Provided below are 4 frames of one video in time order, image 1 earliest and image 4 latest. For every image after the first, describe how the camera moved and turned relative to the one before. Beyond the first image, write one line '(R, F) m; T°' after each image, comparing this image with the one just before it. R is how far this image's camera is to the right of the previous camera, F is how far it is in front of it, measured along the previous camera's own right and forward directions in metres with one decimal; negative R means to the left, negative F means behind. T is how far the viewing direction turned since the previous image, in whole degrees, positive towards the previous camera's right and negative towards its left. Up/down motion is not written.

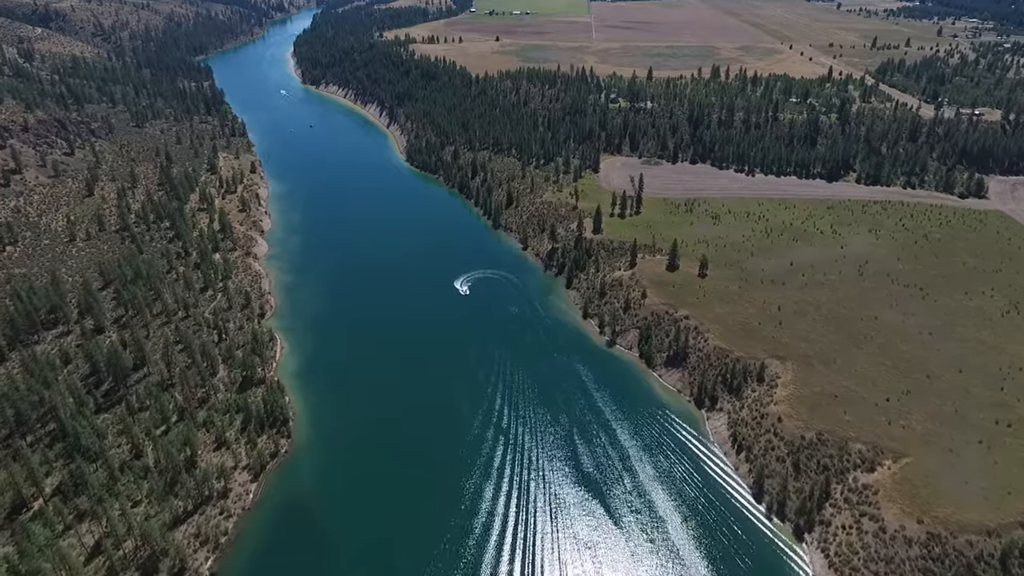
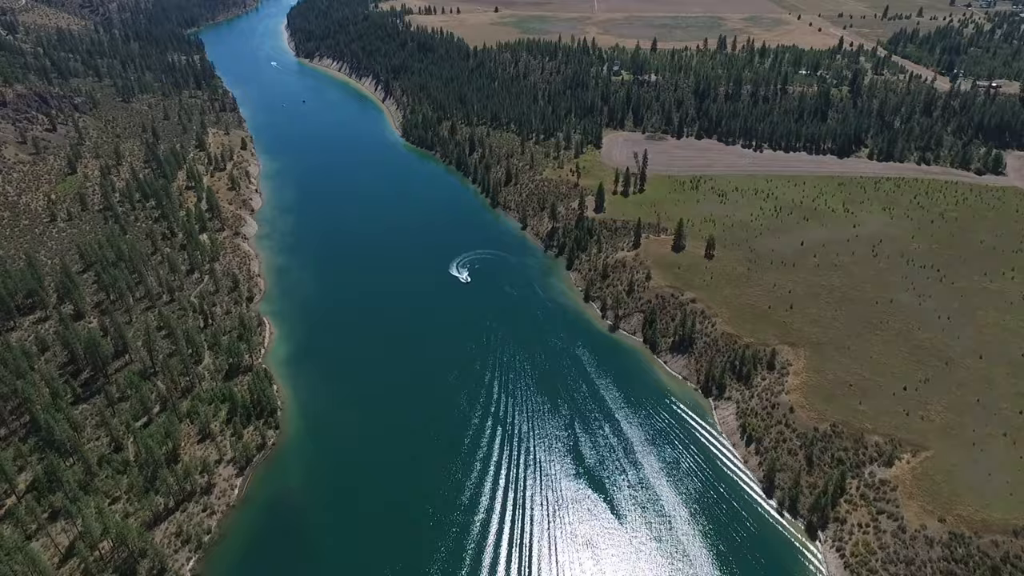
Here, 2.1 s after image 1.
(+0.2, +3.5) m; 0°
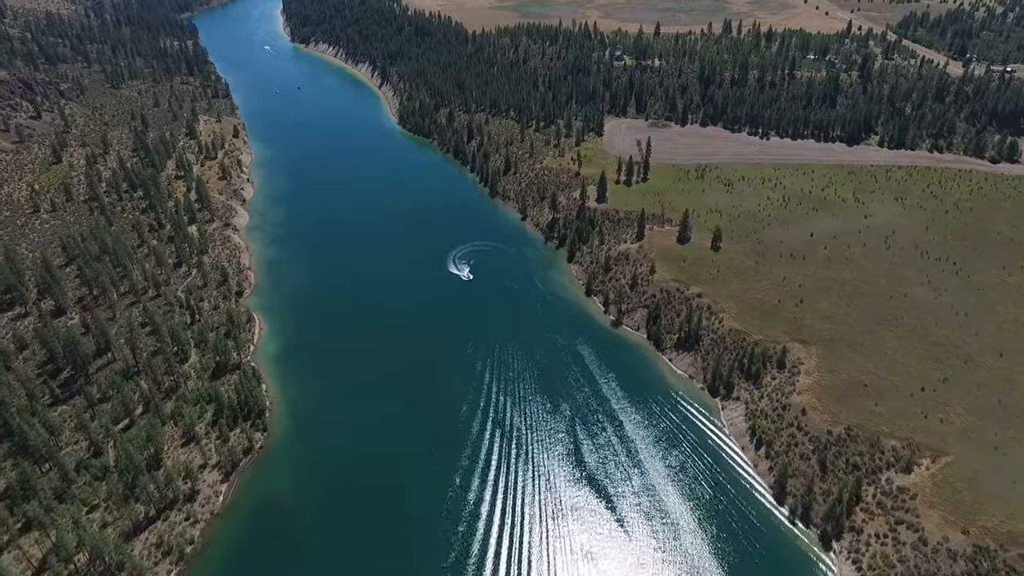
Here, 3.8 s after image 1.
(+0.2, +3.0) m; 0°
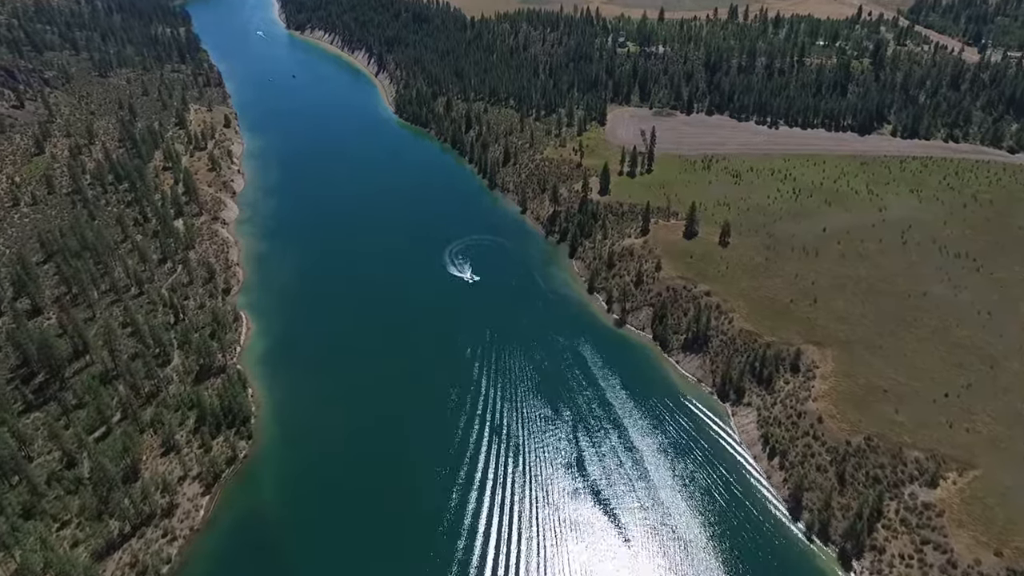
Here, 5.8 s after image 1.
(+0.2, +3.4) m; 0°
